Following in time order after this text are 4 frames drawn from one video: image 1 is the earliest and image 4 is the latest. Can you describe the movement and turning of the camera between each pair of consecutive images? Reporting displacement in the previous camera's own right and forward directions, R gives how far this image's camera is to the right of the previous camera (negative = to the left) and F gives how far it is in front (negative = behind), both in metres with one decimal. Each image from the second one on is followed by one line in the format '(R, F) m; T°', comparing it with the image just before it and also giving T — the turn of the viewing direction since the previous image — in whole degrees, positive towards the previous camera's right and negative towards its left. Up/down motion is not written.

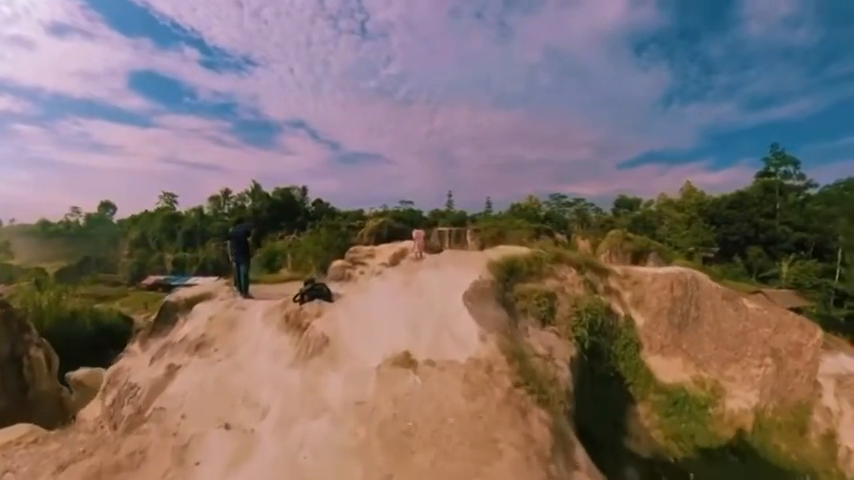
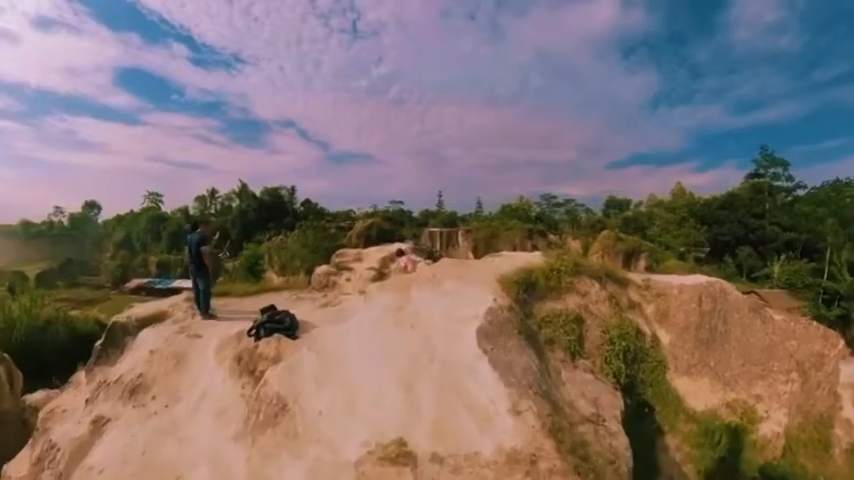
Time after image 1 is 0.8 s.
(-0.1, +1.1) m; +1°
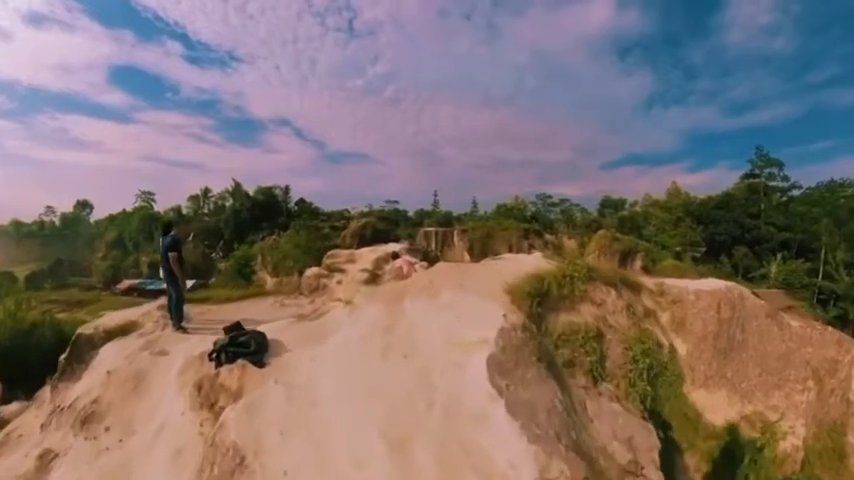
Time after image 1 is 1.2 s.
(0.0, +0.6) m; +1°
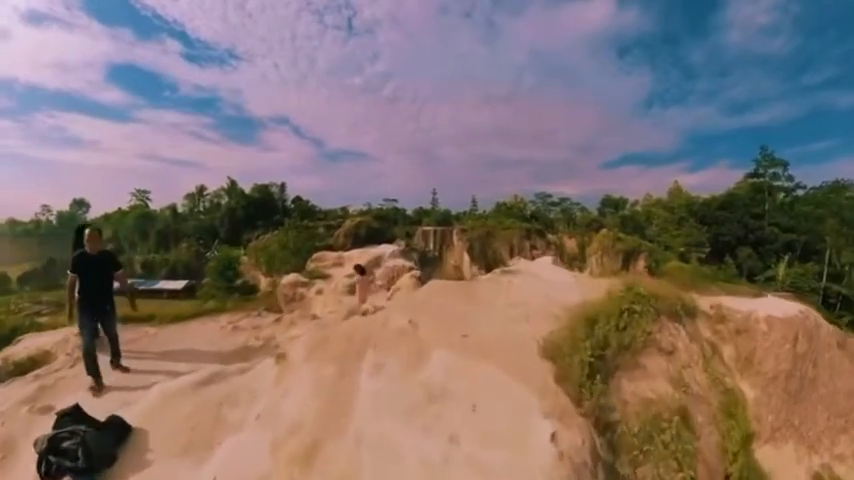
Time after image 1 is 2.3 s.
(+0.1, +1.5) m; 0°
